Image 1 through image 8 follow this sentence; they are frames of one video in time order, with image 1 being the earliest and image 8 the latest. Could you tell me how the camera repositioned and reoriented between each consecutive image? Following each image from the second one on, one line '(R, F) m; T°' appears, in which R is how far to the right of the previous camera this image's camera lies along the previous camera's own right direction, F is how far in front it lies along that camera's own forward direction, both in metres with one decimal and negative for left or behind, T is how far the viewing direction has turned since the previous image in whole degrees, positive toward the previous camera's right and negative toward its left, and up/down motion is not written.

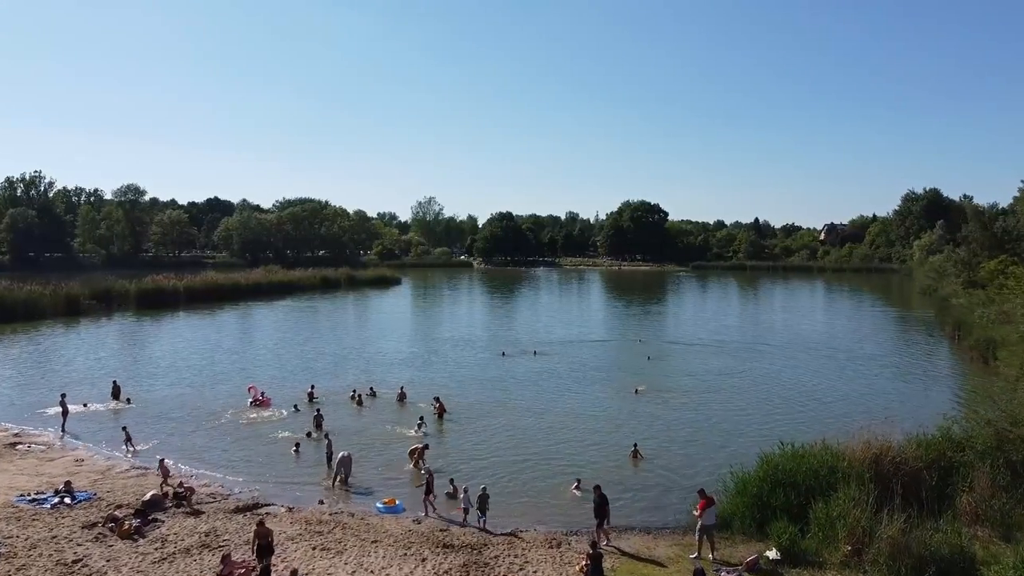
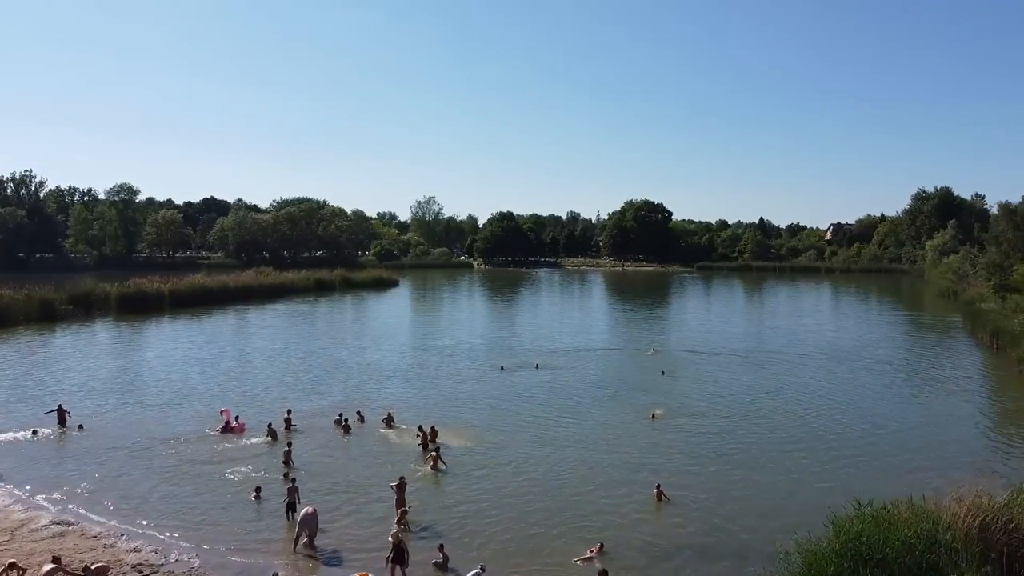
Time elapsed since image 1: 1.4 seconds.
(-0.1, +4.2) m; 0°
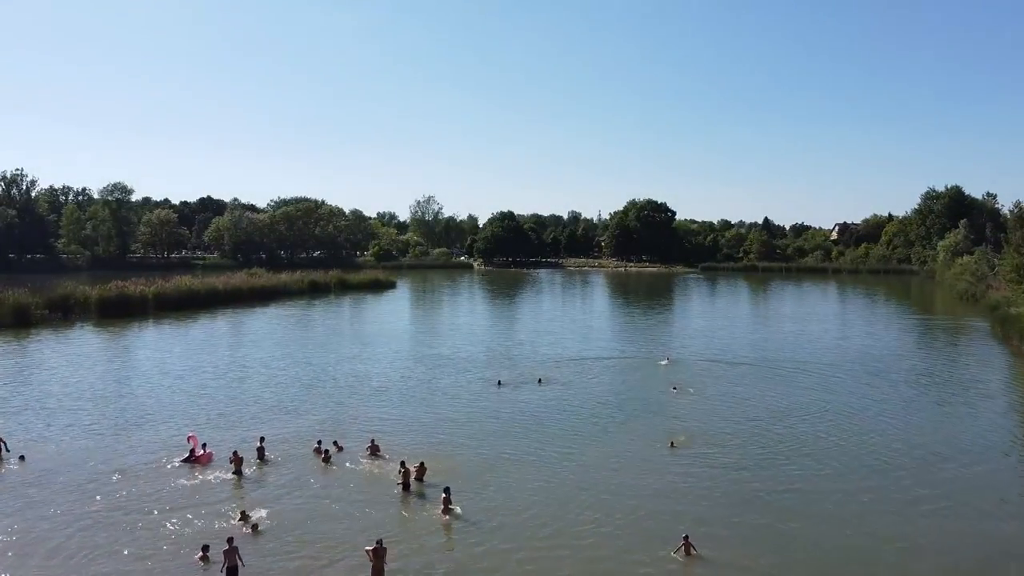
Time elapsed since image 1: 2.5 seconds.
(0.0, +3.8) m; 0°
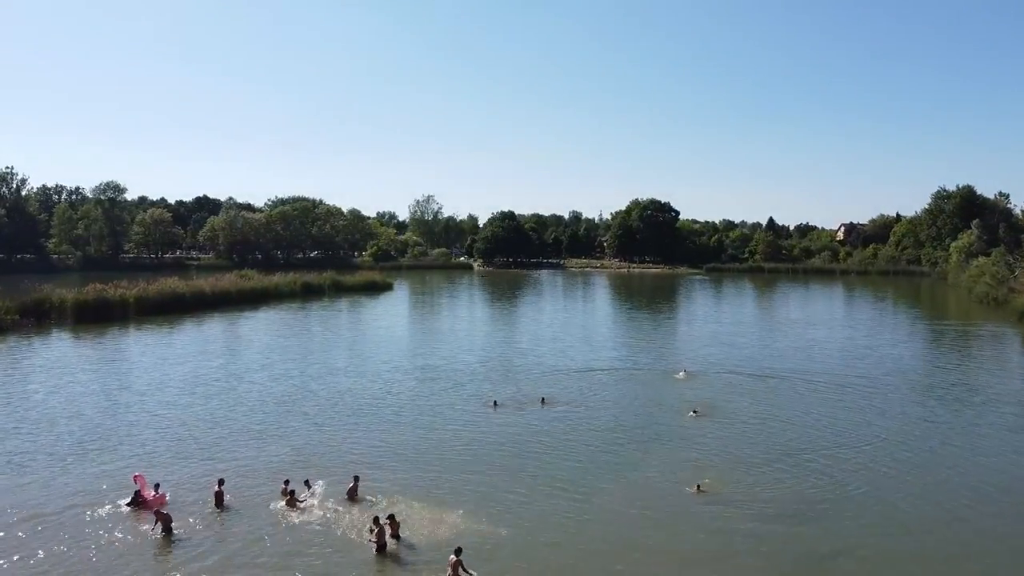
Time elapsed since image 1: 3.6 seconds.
(0.0, +4.1) m; 0°
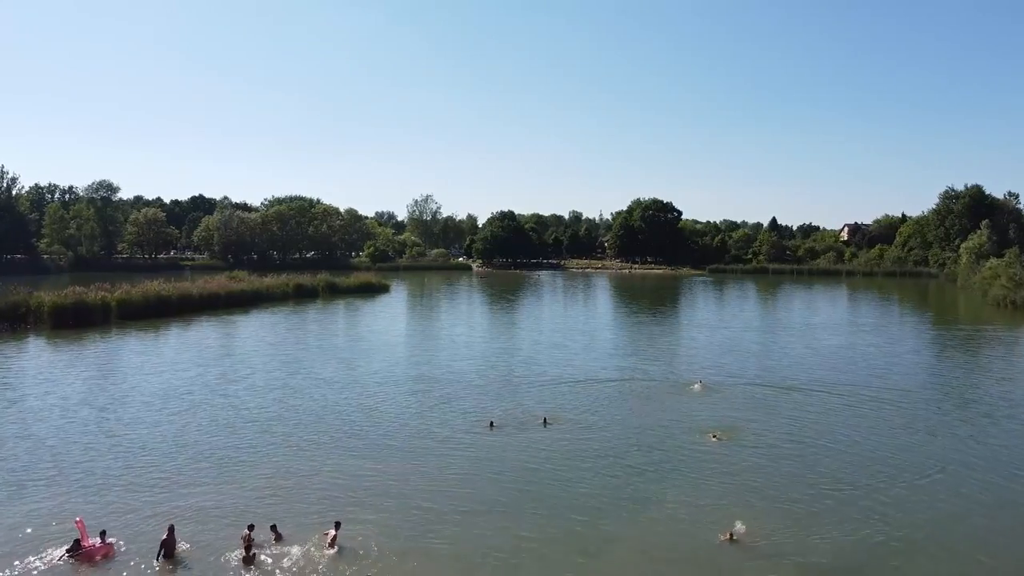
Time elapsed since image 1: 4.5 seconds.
(0.0, +3.3) m; 0°
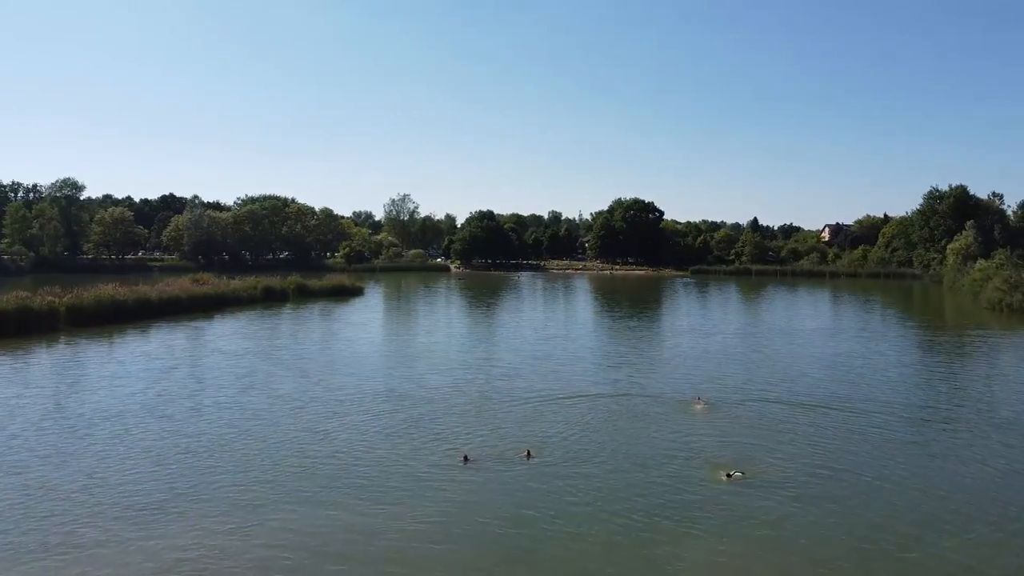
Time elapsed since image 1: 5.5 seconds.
(0.0, +4.2) m; +2°
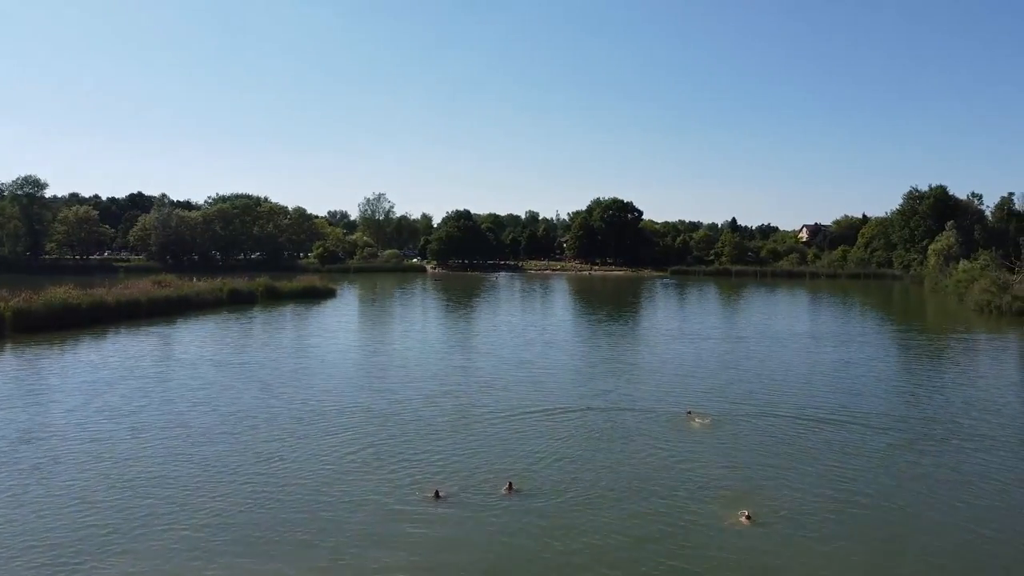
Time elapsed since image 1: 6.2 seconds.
(0.0, +3.3) m; +2°
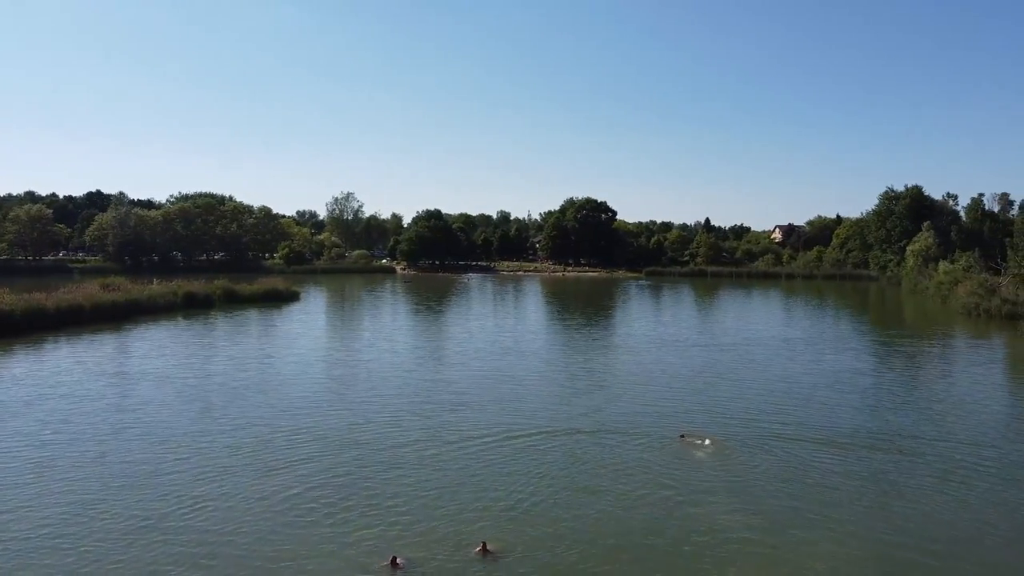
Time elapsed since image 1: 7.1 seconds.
(-0.1, +4.2) m; +2°
